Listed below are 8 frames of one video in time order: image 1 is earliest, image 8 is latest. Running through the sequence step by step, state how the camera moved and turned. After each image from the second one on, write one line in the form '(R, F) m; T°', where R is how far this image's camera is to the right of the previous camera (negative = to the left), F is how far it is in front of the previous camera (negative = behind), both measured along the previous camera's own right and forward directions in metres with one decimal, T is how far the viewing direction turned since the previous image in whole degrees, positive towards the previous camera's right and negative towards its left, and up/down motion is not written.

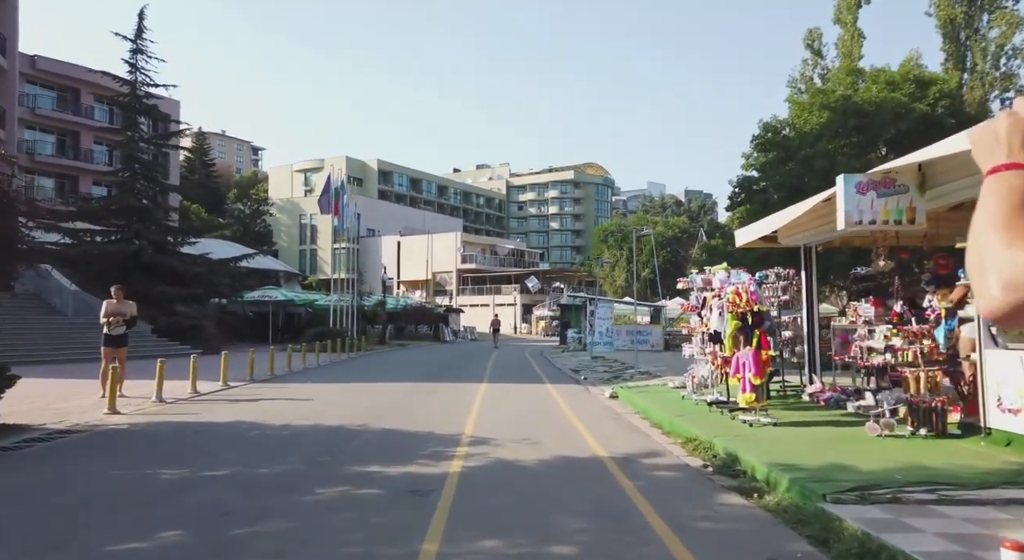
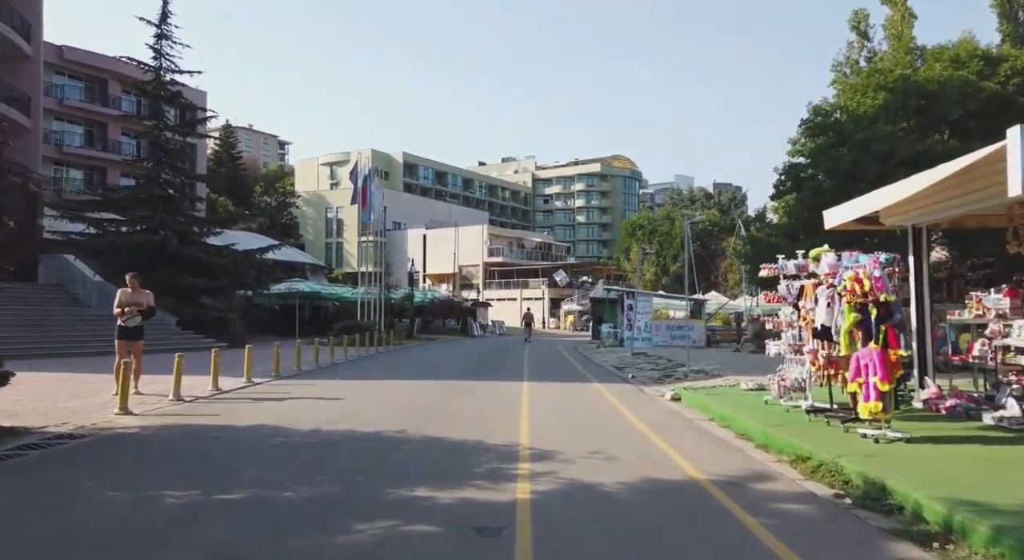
(-0.5, +1.5) m; -2°
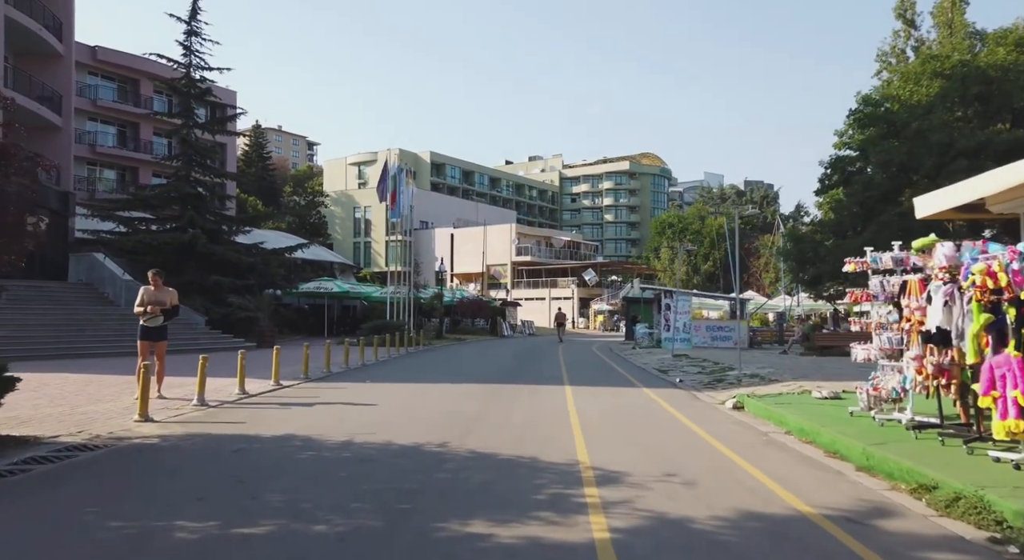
(-0.3, +1.1) m; -2°
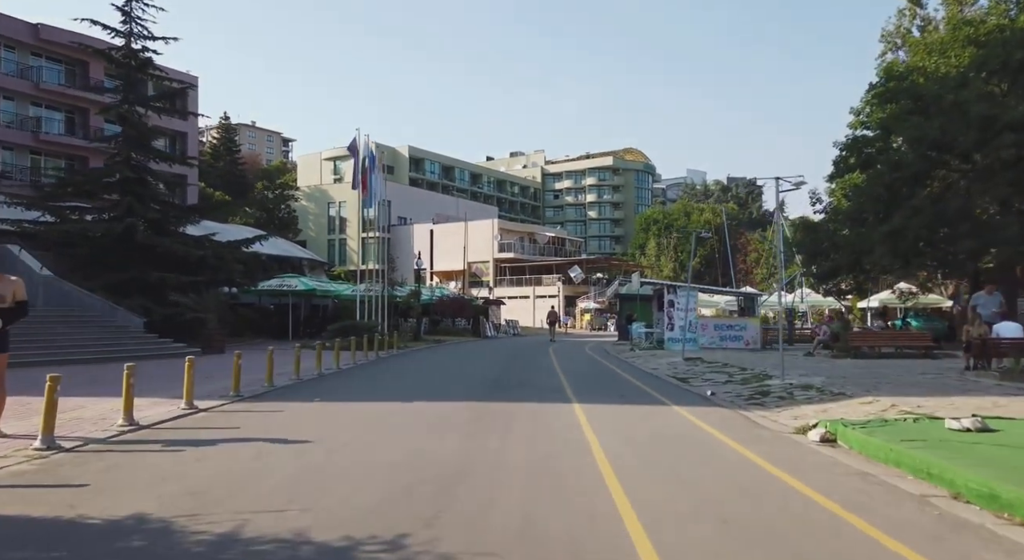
(-0.2, +4.0) m; +1°
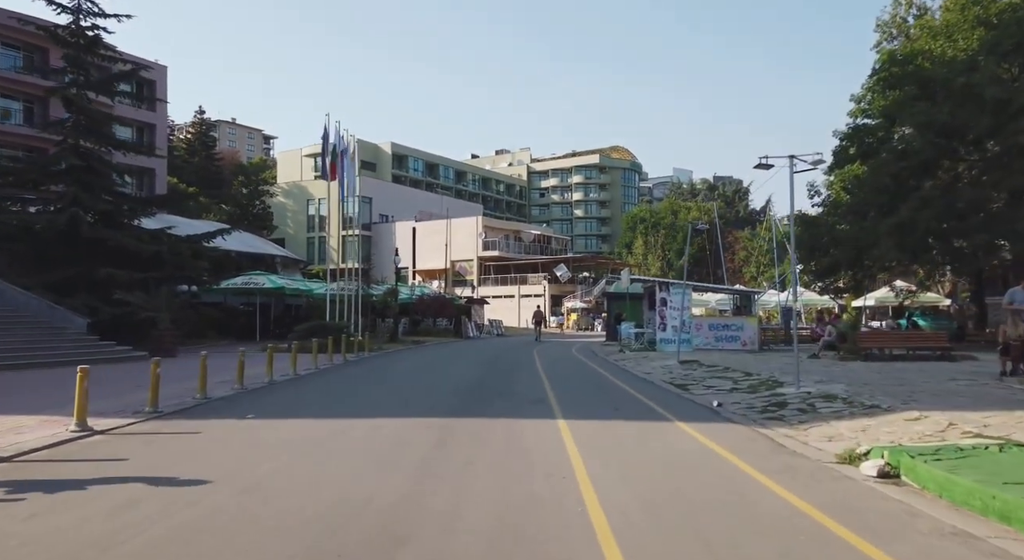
(+0.2, +2.2) m; +1°
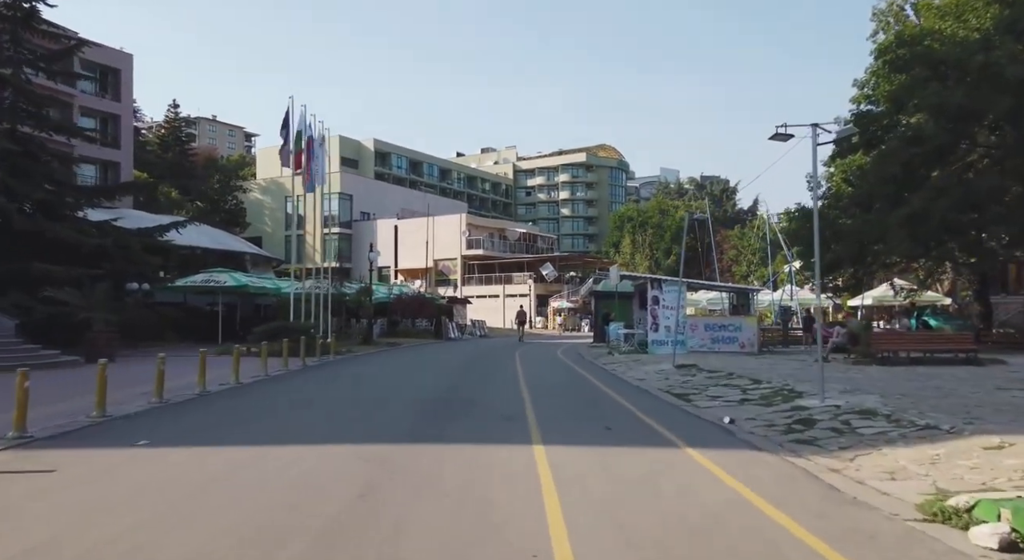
(+0.3, +2.4) m; +1°
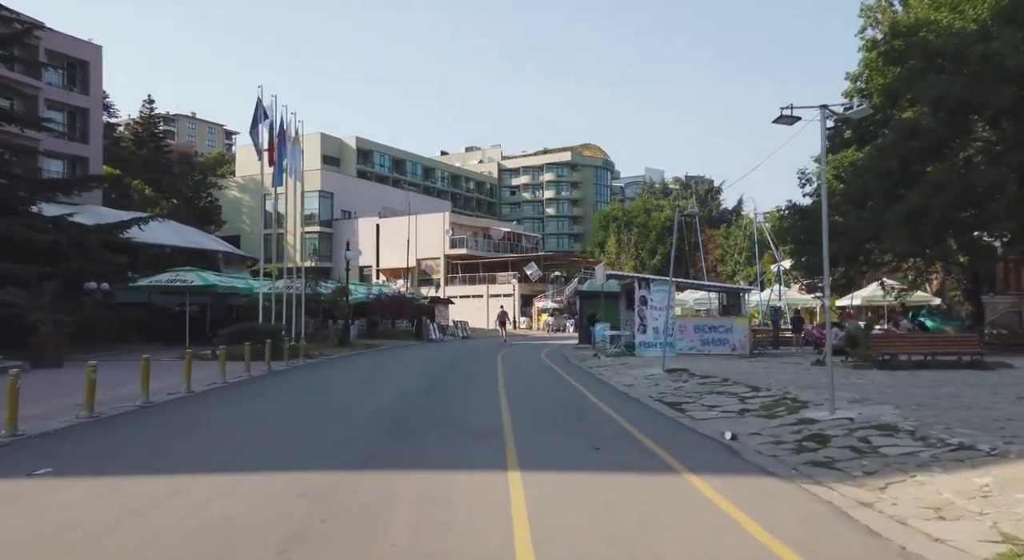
(+0.1, +1.3) m; +1°
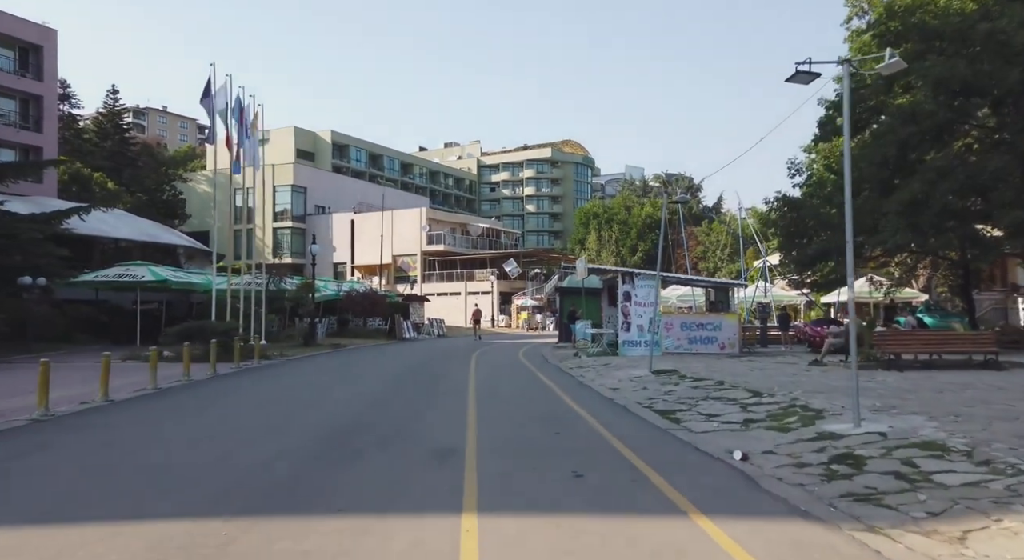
(+0.2, +1.9) m; +1°
